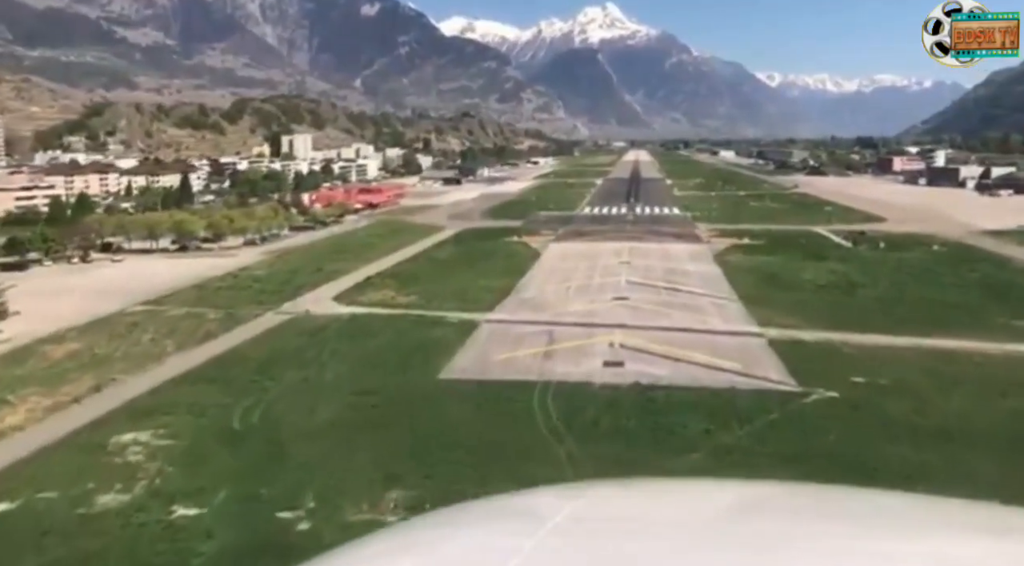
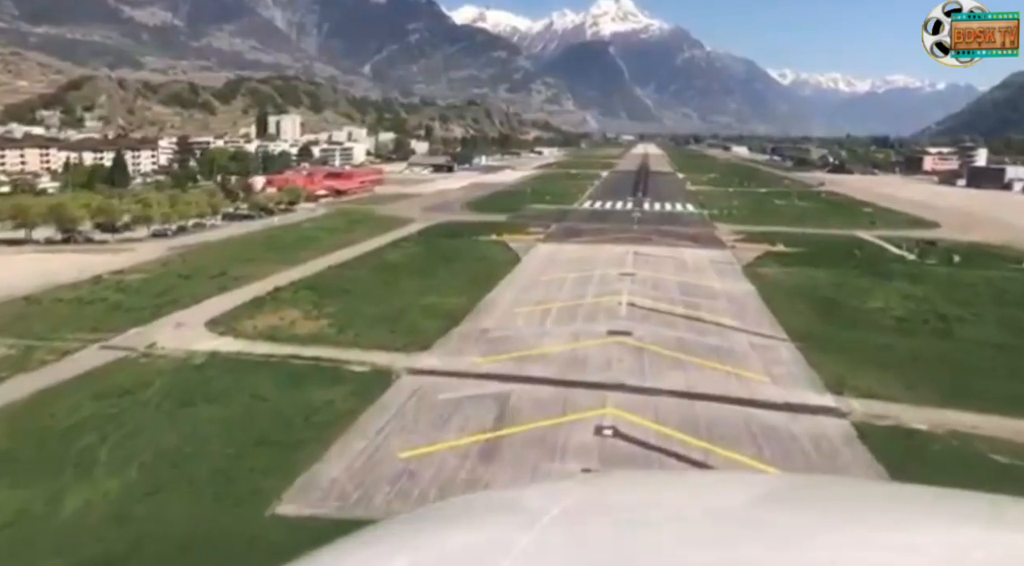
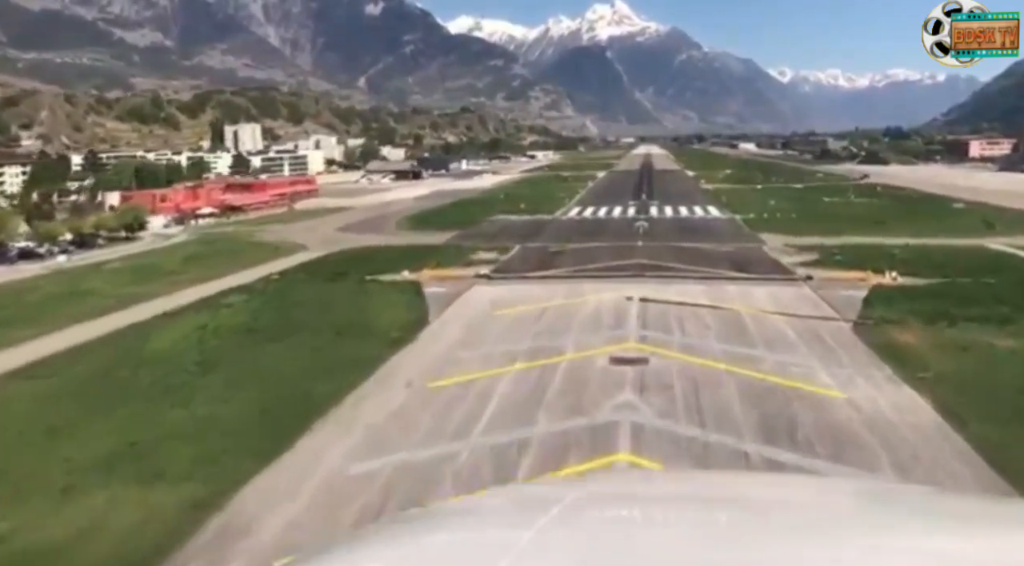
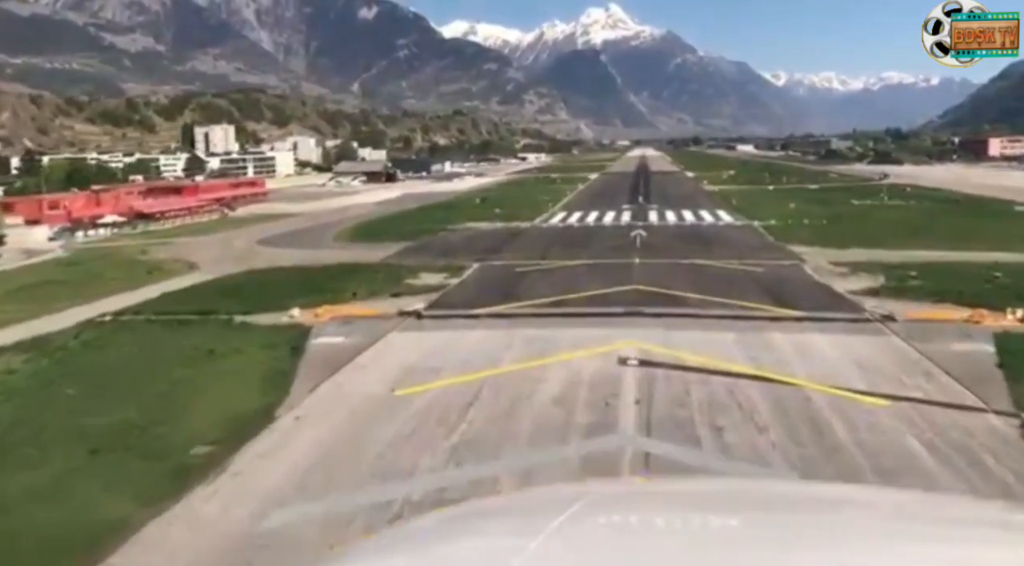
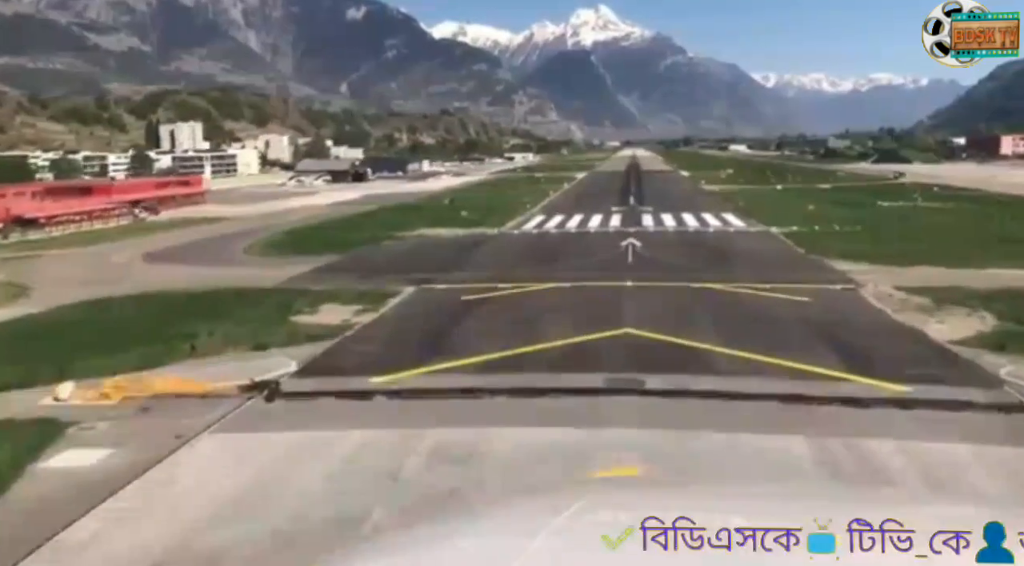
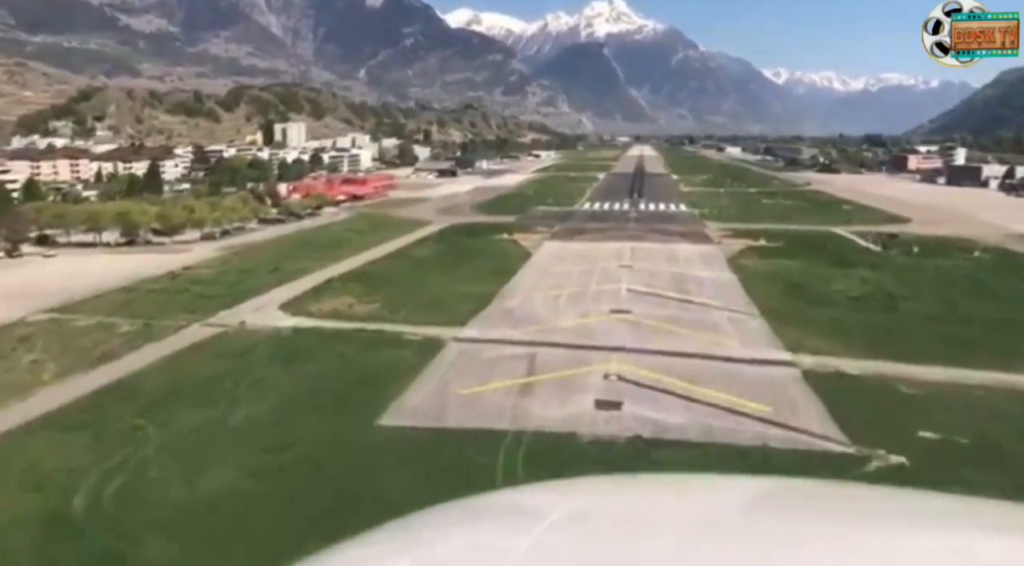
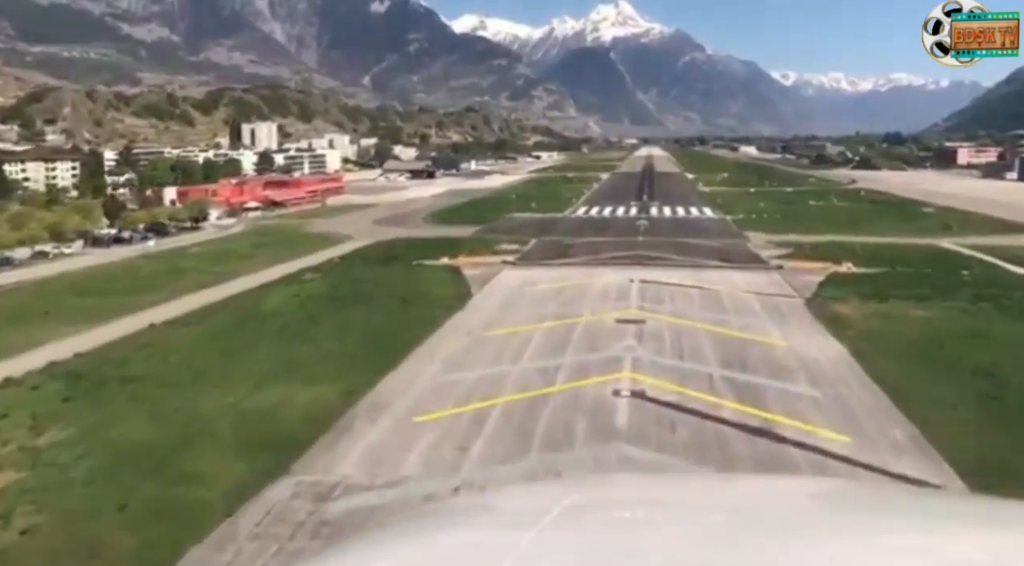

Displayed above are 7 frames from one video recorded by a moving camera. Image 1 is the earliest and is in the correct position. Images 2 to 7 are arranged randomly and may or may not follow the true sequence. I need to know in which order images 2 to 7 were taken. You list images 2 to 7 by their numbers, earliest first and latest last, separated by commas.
6, 2, 7, 3, 4, 5
